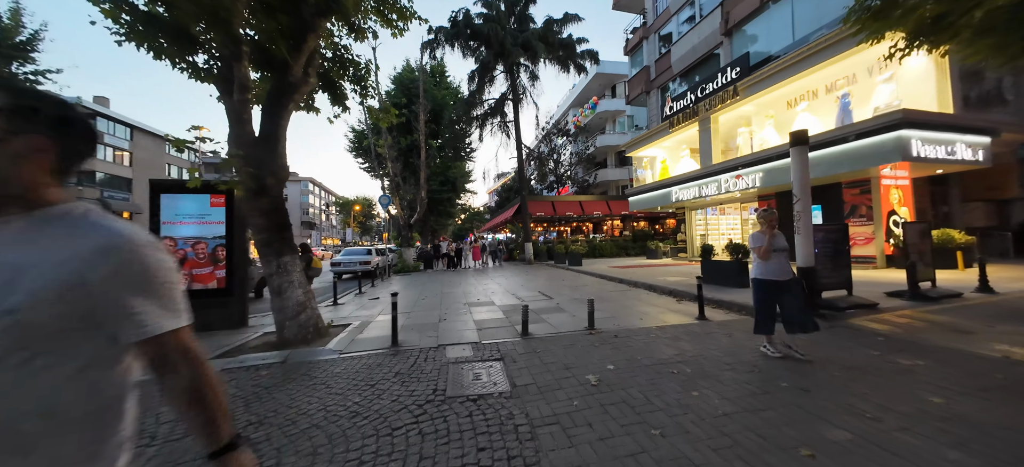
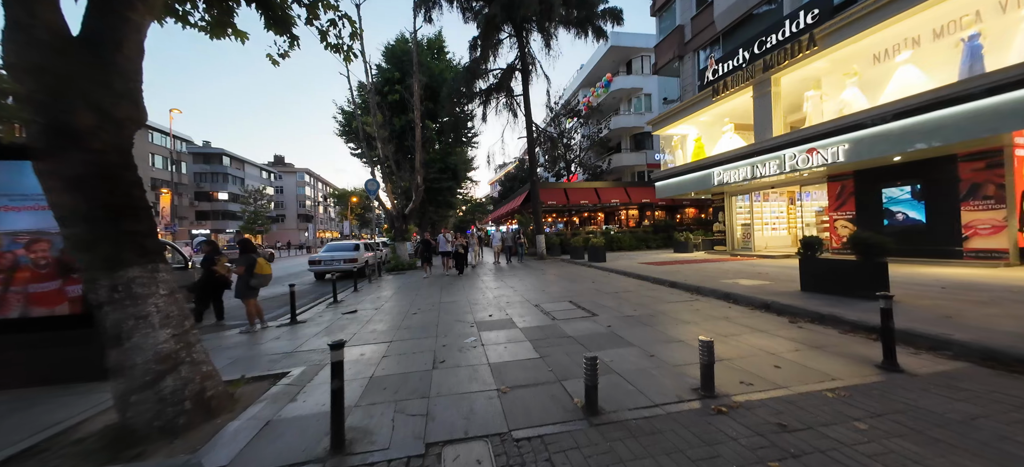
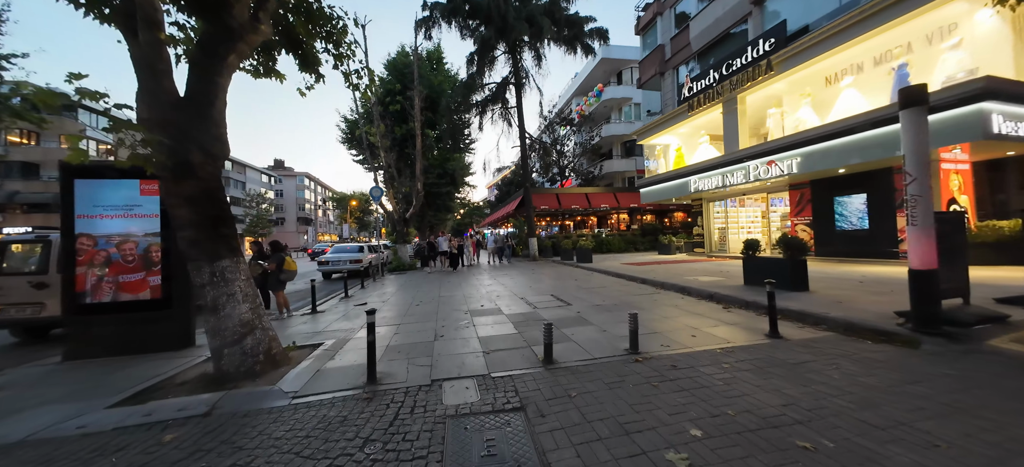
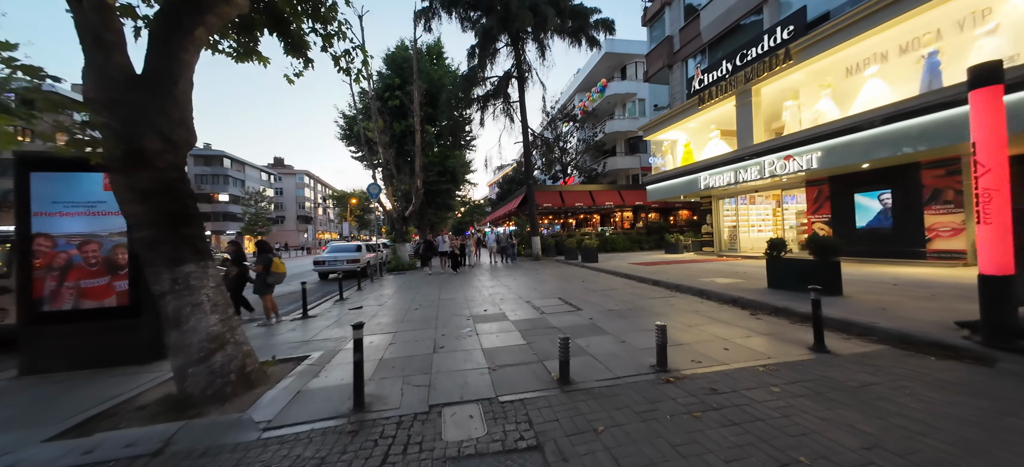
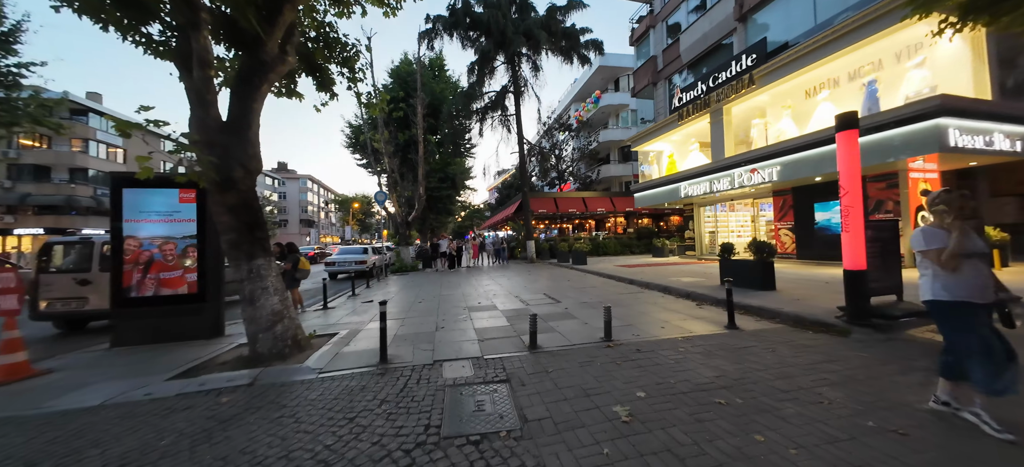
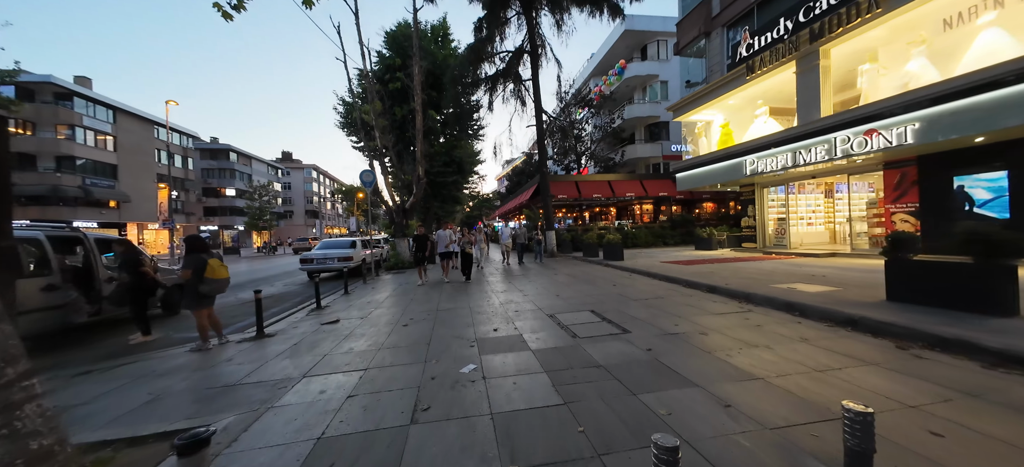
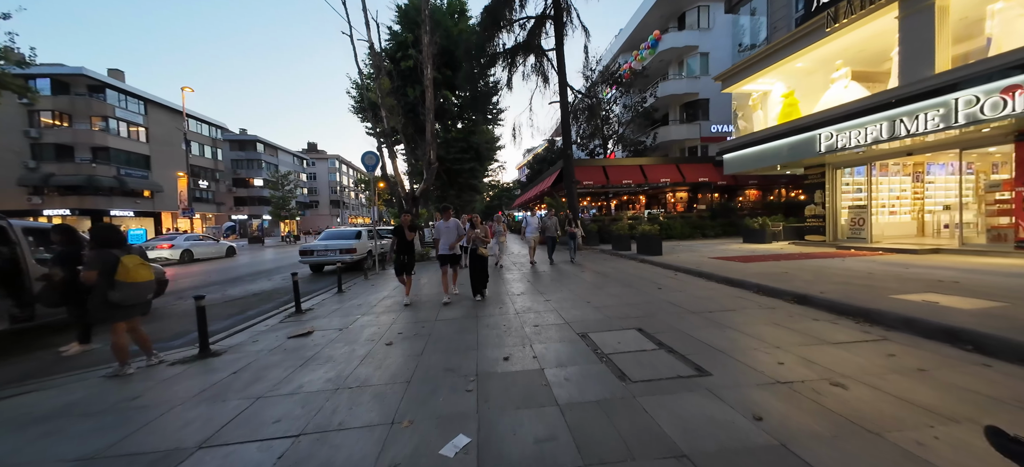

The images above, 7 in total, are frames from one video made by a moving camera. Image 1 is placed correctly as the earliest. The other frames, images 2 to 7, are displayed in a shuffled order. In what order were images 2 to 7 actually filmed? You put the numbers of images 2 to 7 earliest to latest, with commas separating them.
5, 3, 4, 2, 6, 7
